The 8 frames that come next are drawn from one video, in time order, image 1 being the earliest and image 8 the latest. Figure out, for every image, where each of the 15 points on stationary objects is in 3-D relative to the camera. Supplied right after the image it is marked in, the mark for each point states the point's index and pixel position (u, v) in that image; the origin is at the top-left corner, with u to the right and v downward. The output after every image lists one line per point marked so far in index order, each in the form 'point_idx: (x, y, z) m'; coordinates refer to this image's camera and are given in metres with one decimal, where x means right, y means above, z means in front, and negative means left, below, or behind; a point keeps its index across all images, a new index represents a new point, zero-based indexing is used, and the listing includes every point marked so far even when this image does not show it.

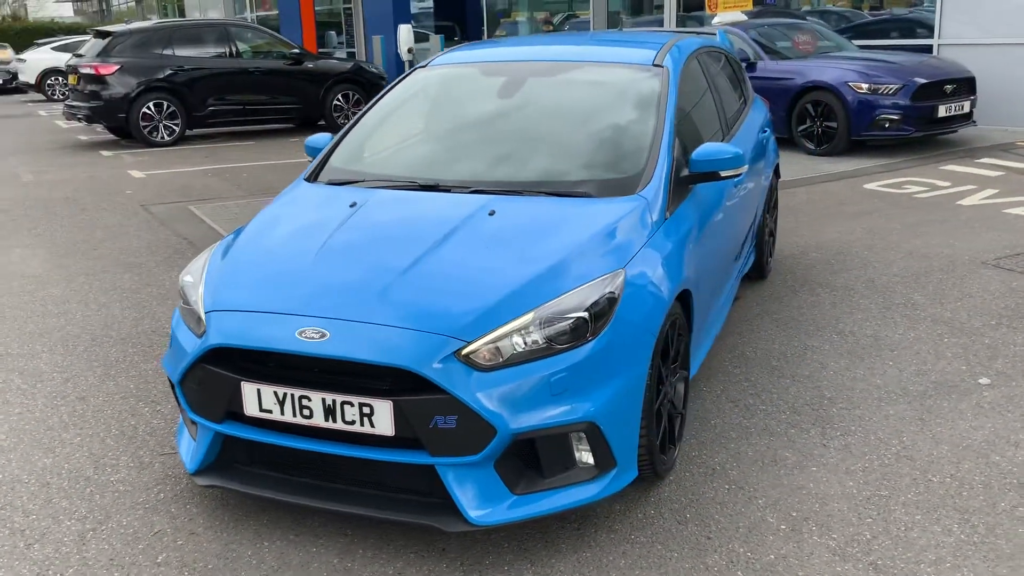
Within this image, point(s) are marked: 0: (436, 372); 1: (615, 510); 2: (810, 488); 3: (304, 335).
0: (-0.2, -0.2, +2.6) m
1: (+0.3, -0.7, +3.1) m
2: (+0.9, -0.6, +3.2) m
3: (-0.6, -0.1, +2.8) m
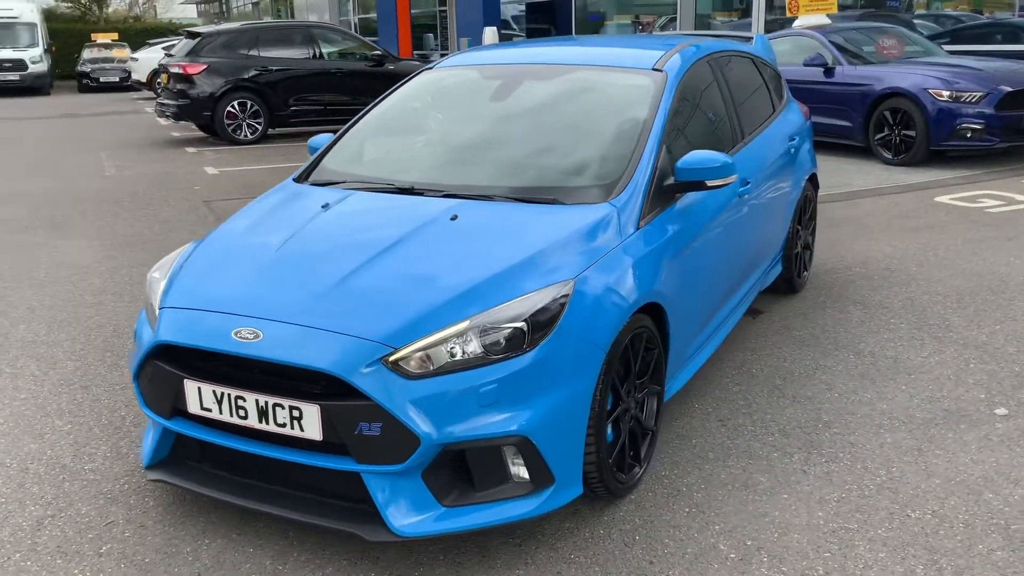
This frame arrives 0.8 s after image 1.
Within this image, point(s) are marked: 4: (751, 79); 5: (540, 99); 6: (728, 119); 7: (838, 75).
0: (-0.4, -0.2, +2.6) m
1: (+0.2, -0.7, +3.0) m
2: (+0.8, -0.7, +3.0) m
3: (-0.8, -0.1, +2.8) m
4: (+1.1, +1.0, +4.8) m
5: (+0.1, +0.7, +3.9) m
6: (+0.9, +0.7, +4.3) m
7: (+3.0, +2.0, +9.3) m
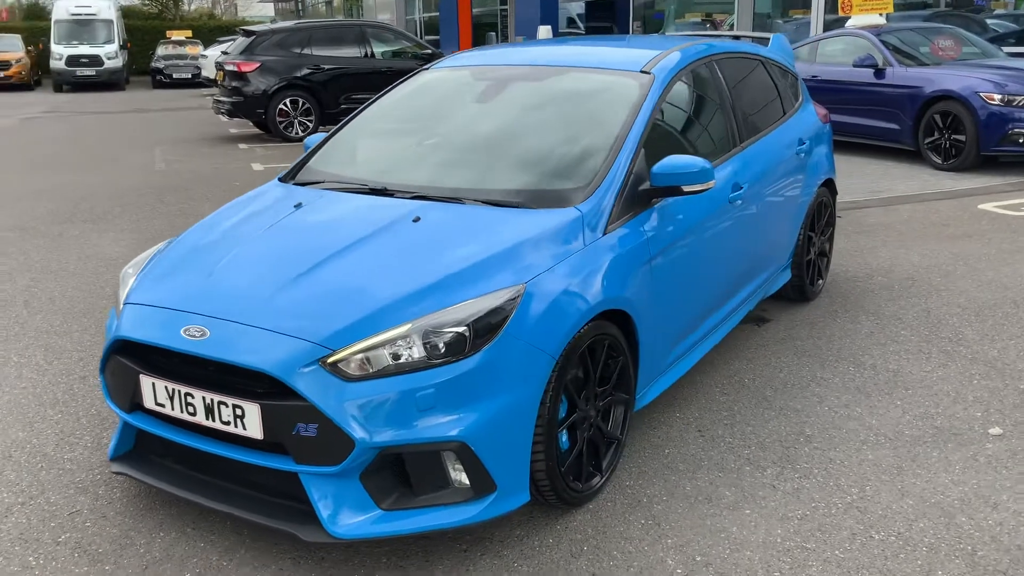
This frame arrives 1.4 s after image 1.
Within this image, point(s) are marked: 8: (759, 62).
0: (-0.5, -0.2, +2.6) m
1: (0.0, -0.7, +3.0) m
2: (+0.6, -0.7, +3.0) m
3: (-0.9, -0.1, +2.8) m
4: (+1.1, +0.9, +4.7) m
5: (0.0, +0.7, +3.8) m
6: (+0.9, +0.7, +4.2) m
7: (+3.4, +1.9, +9.0) m
8: (+1.2, +1.1, +4.8) m
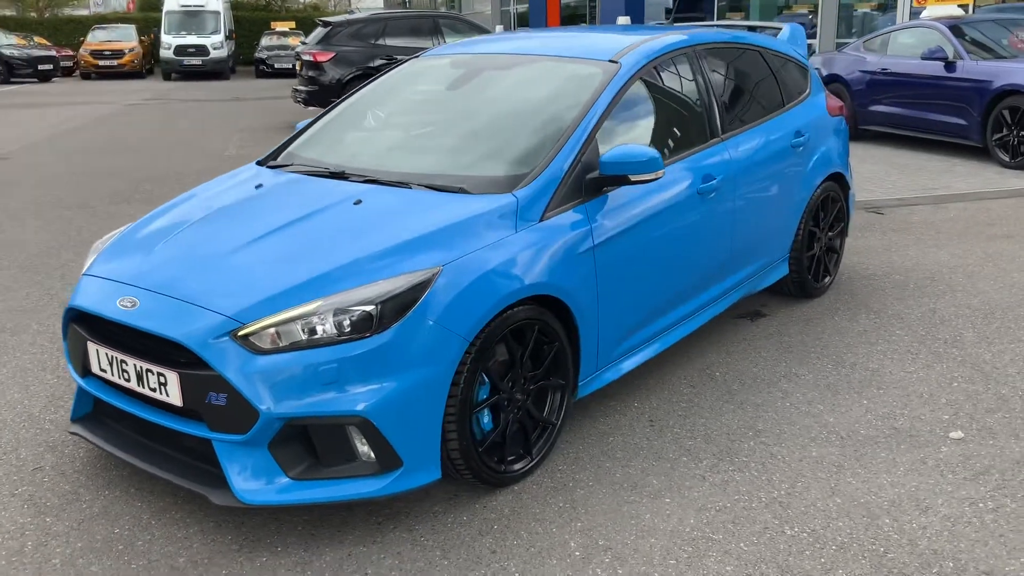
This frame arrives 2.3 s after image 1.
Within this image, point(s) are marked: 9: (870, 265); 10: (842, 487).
0: (-0.8, -0.2, +2.7) m
1: (-0.2, -0.7, +3.0) m
2: (+0.4, -0.7, +3.0) m
3: (-1.2, 0.0, +3.0) m
4: (+1.1, +1.0, +4.6) m
5: (-0.1, +0.8, +3.9) m
6: (+0.8, +0.7, +4.1) m
7: (+3.9, +1.9, +8.7) m
8: (+1.2, +1.1, +4.7) m
9: (+2.0, +0.1, +5.6) m
10: (+1.0, -0.6, +3.1) m
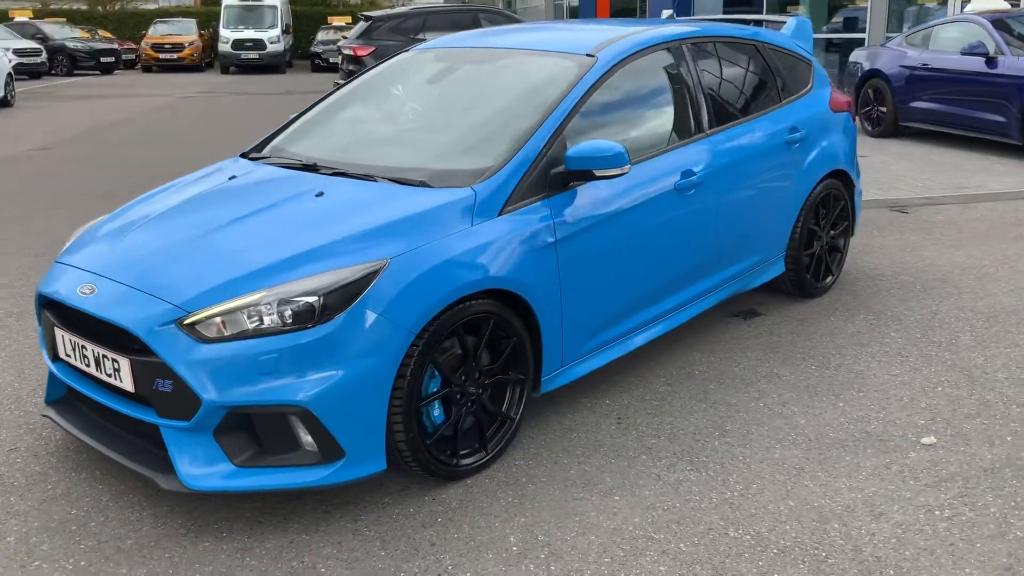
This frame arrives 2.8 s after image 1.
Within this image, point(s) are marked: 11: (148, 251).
0: (-1.0, -0.1, +2.8) m
1: (-0.4, -0.7, +3.1) m
2: (+0.2, -0.7, +3.0) m
3: (-1.3, 0.0, +3.1) m
4: (+1.1, +1.0, +4.5) m
5: (-0.2, +0.8, +3.9) m
6: (+0.7, +0.7, +4.1) m
7: (+4.1, +1.9, +8.4) m
8: (+1.1, +1.1, +4.7) m
9: (+2.0, +0.1, +5.5) m
10: (+0.9, -0.6, +3.1) m
11: (-1.1, +0.1, +3.2) m
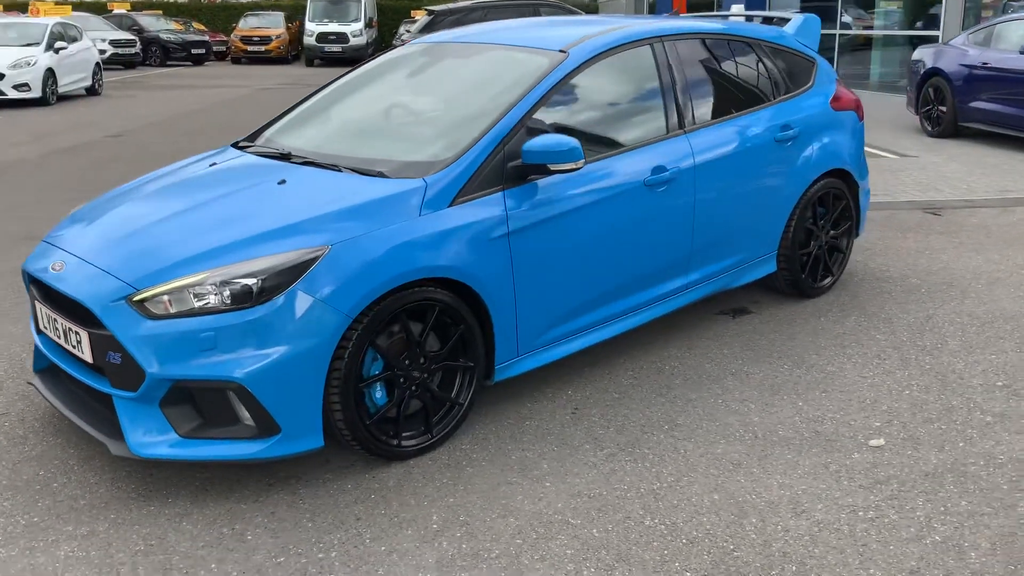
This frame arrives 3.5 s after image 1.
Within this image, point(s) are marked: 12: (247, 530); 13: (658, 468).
0: (-1.2, -0.1, +3.0) m
1: (-0.6, -0.6, +3.2) m
2: (0.0, -0.6, +3.0) m
3: (-1.5, +0.1, +3.3) m
4: (+1.0, +1.0, +4.5) m
5: (-0.2, +0.8, +4.0) m
6: (+0.6, +0.8, +4.1) m
7: (+4.4, +1.8, +8.1) m
8: (+1.1, +1.1, +4.6) m
9: (+2.0, +0.1, +5.4) m
10: (+0.7, -0.6, +3.1) m
11: (-1.3, +0.2, +3.4) m
12: (-0.8, -0.7, +2.9) m
13: (+0.5, -0.6, +3.2) m
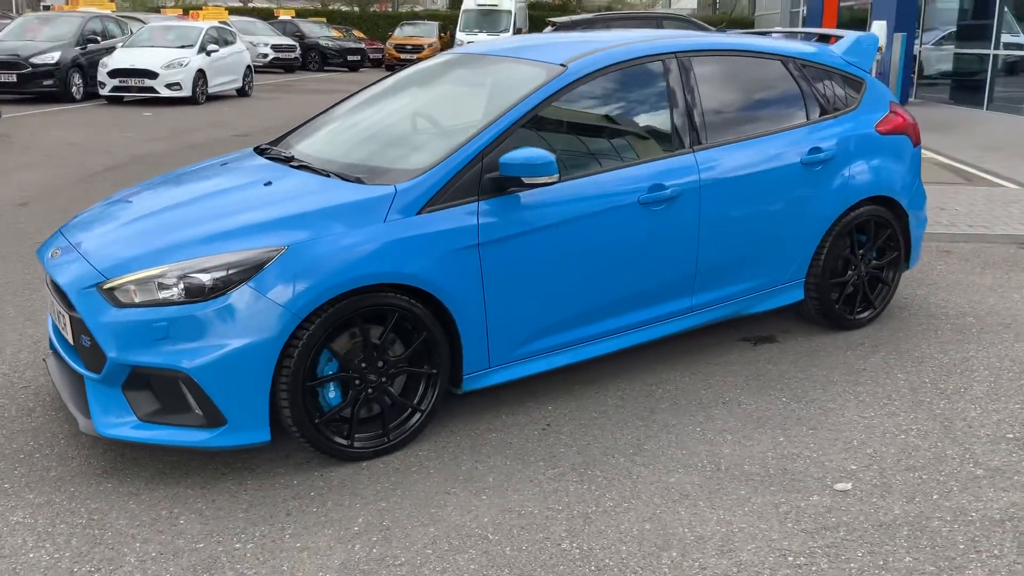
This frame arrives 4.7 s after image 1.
0: (-1.4, 0.0, +3.2) m
1: (-0.8, -0.6, +3.3) m
2: (-0.2, -0.7, +3.0) m
3: (-1.6, +0.1, +3.5) m
4: (+1.1, +0.9, +4.3) m
5: (-0.2, +0.8, +4.0) m
6: (+0.7, +0.7, +4.0) m
7: (+5.1, +1.4, +7.4) m
8: (+1.3, +1.0, +4.5) m
9: (+2.2, -0.1, +5.0) m
10: (+0.5, -0.7, +3.0) m
11: (-1.4, +0.2, +3.6) m
12: (-1.0, -0.7, +3.0) m
13: (+0.3, -0.6, +3.1) m
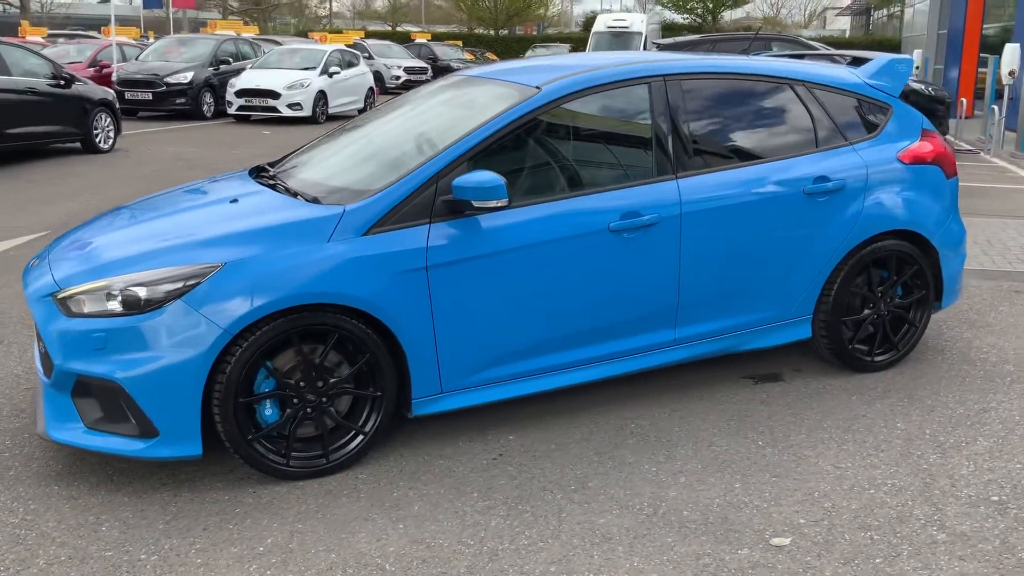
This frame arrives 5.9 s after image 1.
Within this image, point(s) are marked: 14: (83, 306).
0: (-1.6, -0.1, +3.3) m
1: (-1.0, -0.7, +3.3) m
2: (-0.5, -0.7, +3.0) m
3: (-1.7, +0.1, +3.7) m
4: (+1.1, +0.7, +4.1) m
5: (-0.3, +0.7, +4.0) m
6: (+0.6, +0.5, +3.8) m
7: (+5.5, +1.1, +6.5) m
8: (+1.2, +0.8, +4.2) m
9: (+2.2, -0.3, +4.6) m
10: (+0.2, -0.8, +2.9) m
11: (-1.5, +0.2, +3.7) m
12: (-1.3, -0.7, +3.1) m
13: (0.0, -0.7, +3.0) m
14: (-1.4, -0.1, +3.2) m
